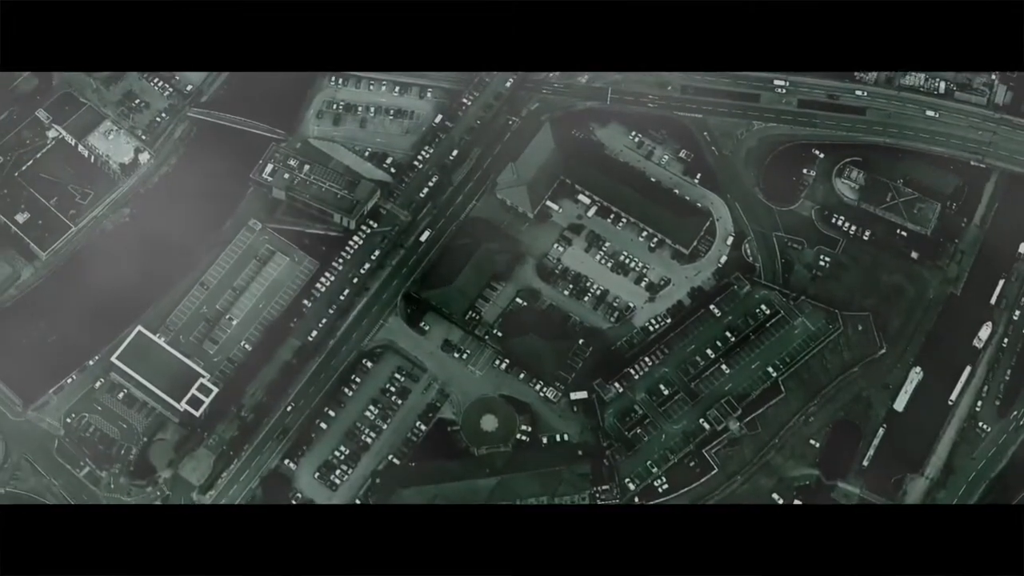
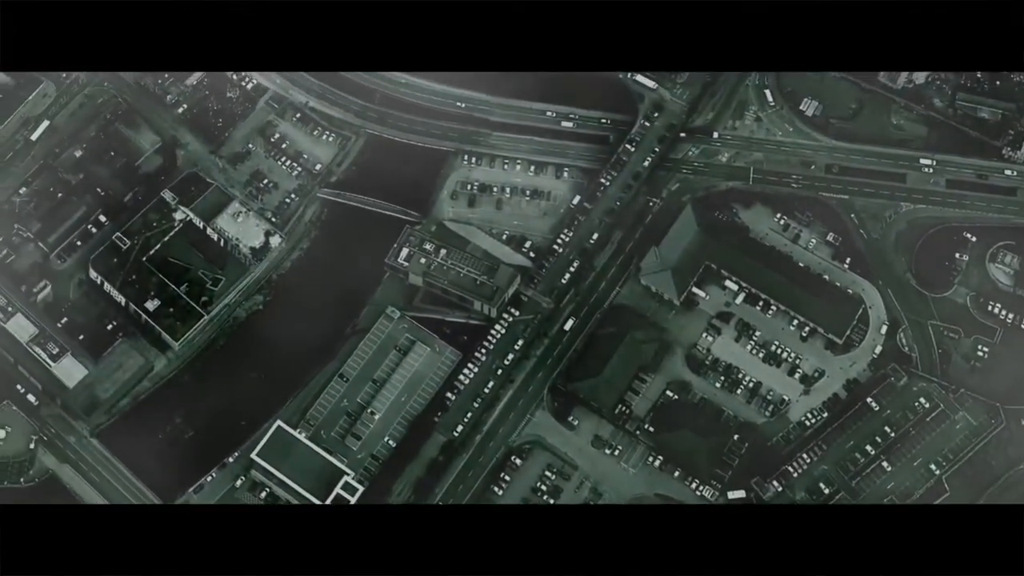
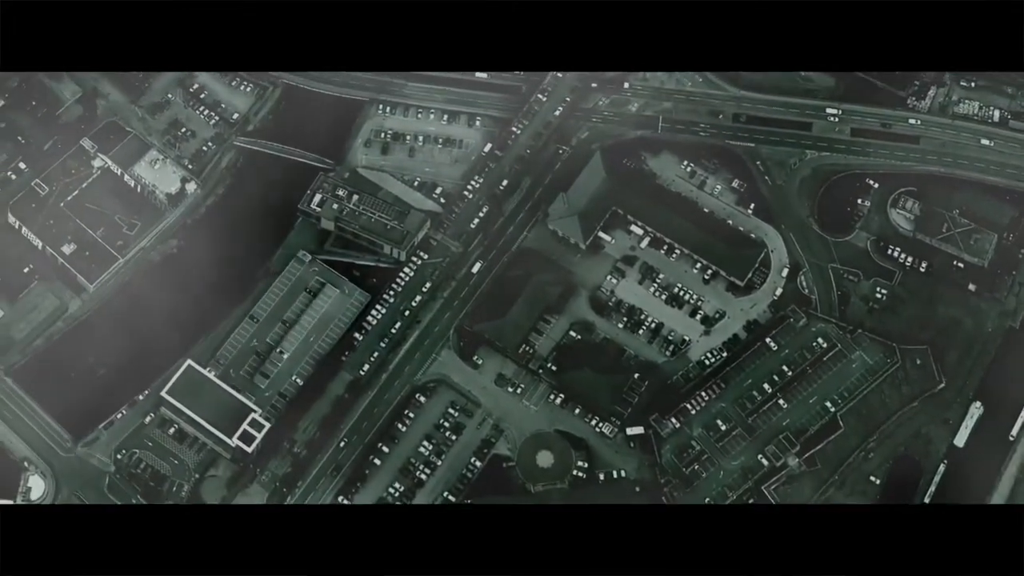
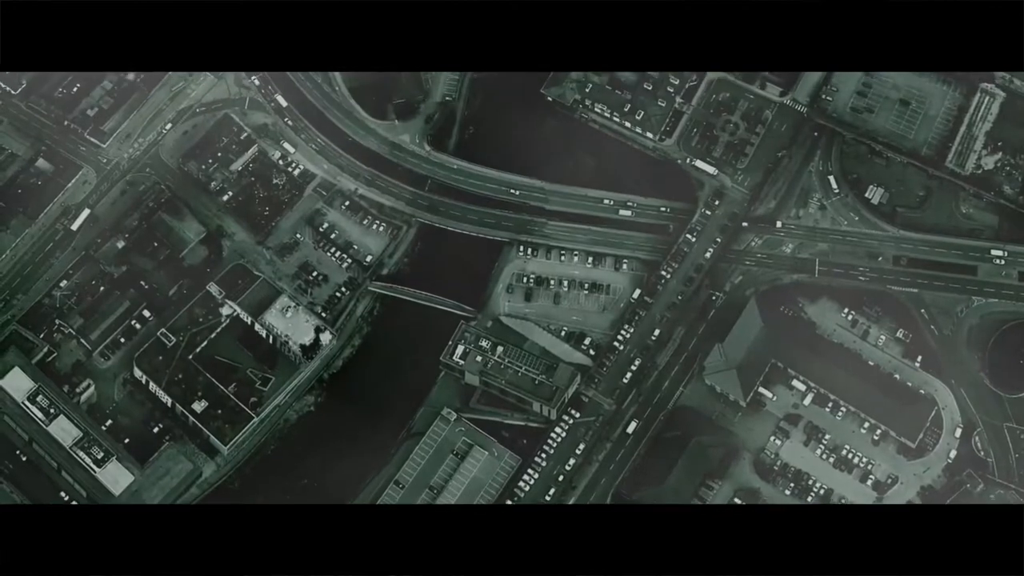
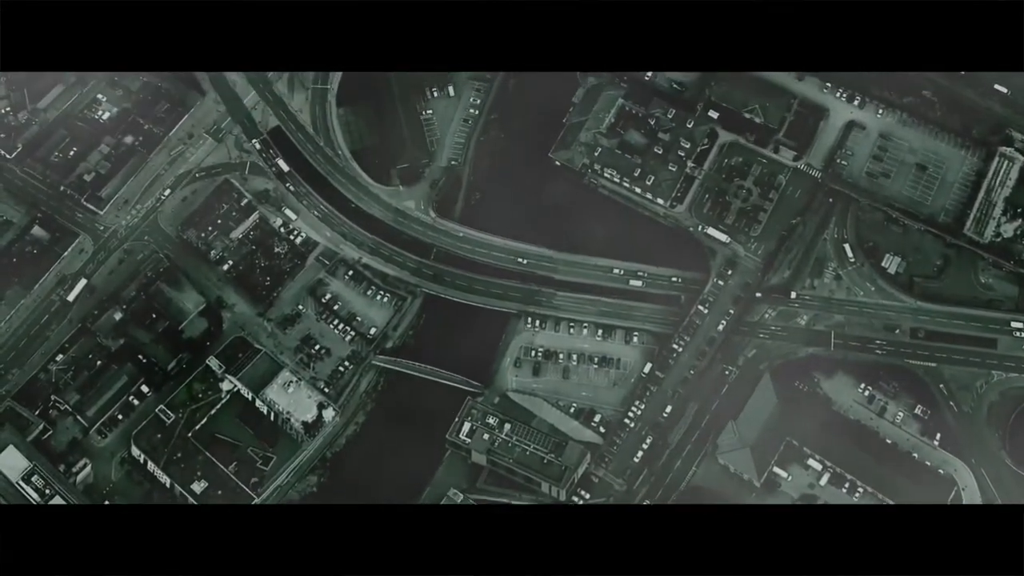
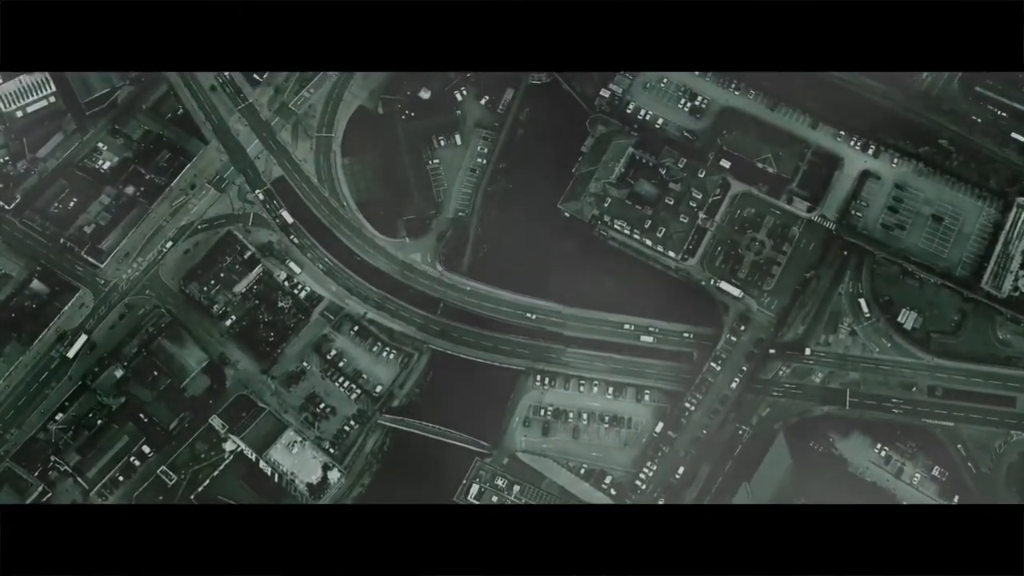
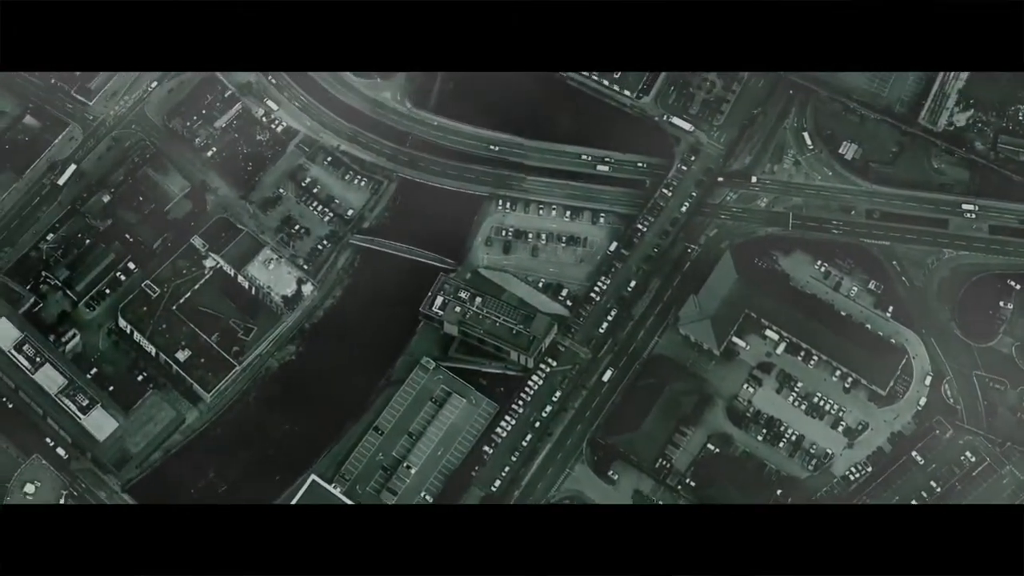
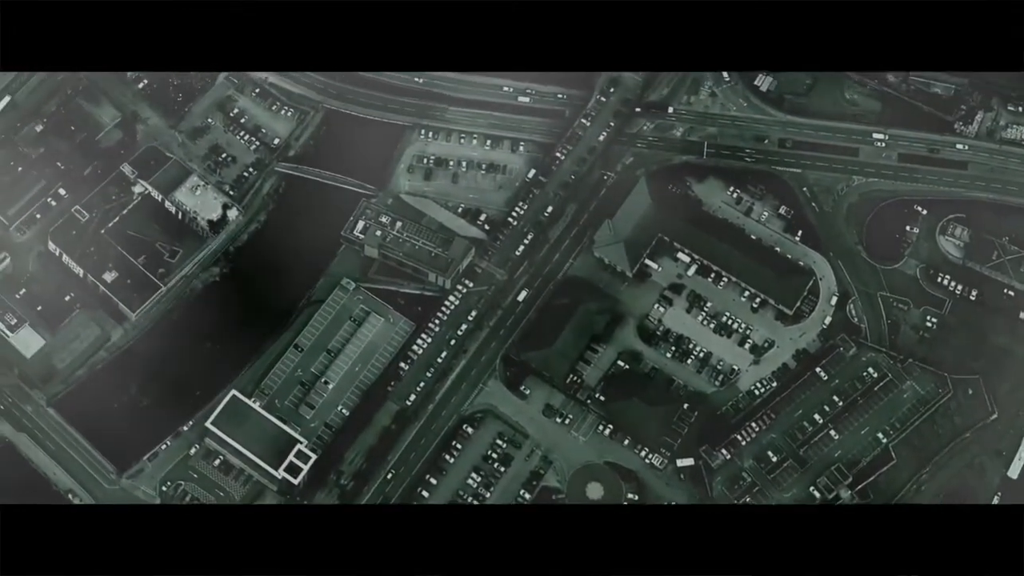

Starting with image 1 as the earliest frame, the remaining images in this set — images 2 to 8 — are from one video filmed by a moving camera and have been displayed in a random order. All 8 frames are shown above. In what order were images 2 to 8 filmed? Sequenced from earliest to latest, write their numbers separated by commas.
3, 8, 2, 7, 4, 5, 6
